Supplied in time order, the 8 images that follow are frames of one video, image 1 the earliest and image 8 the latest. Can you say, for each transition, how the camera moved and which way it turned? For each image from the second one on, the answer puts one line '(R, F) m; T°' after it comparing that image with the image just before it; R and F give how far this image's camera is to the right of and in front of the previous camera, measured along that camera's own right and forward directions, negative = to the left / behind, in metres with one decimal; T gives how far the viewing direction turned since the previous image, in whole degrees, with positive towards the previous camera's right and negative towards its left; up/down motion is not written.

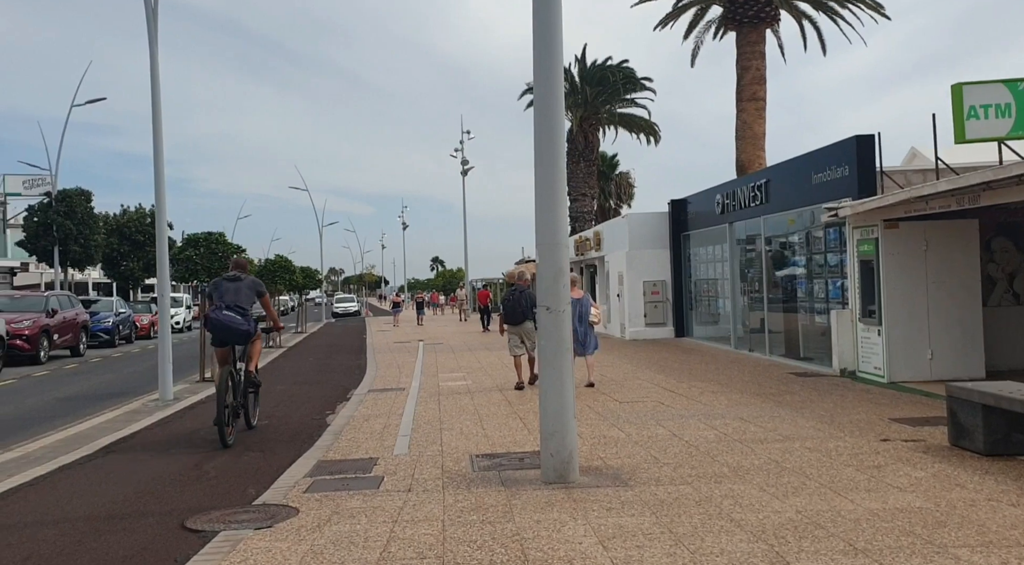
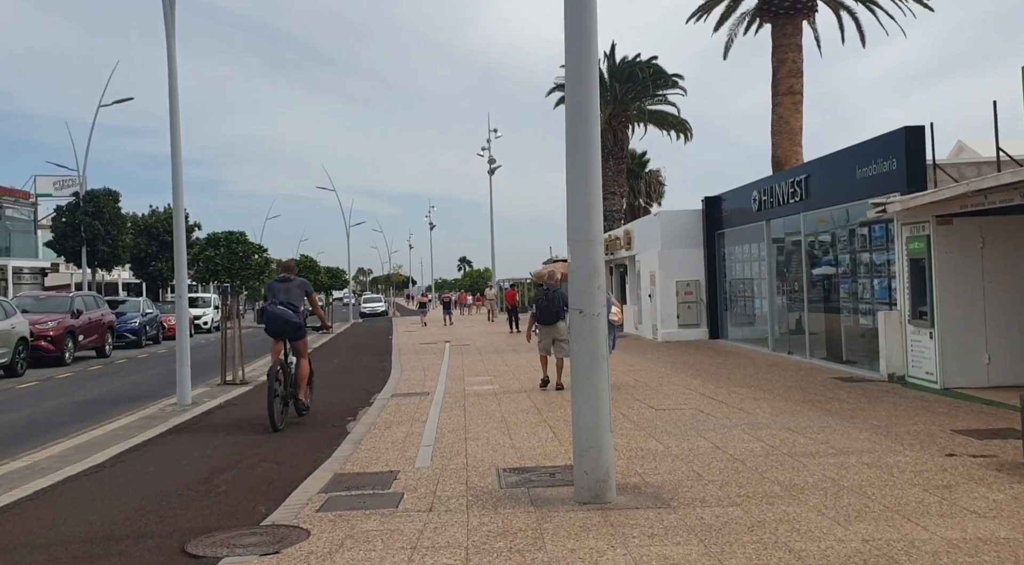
(0.0, +0.5) m; -2°
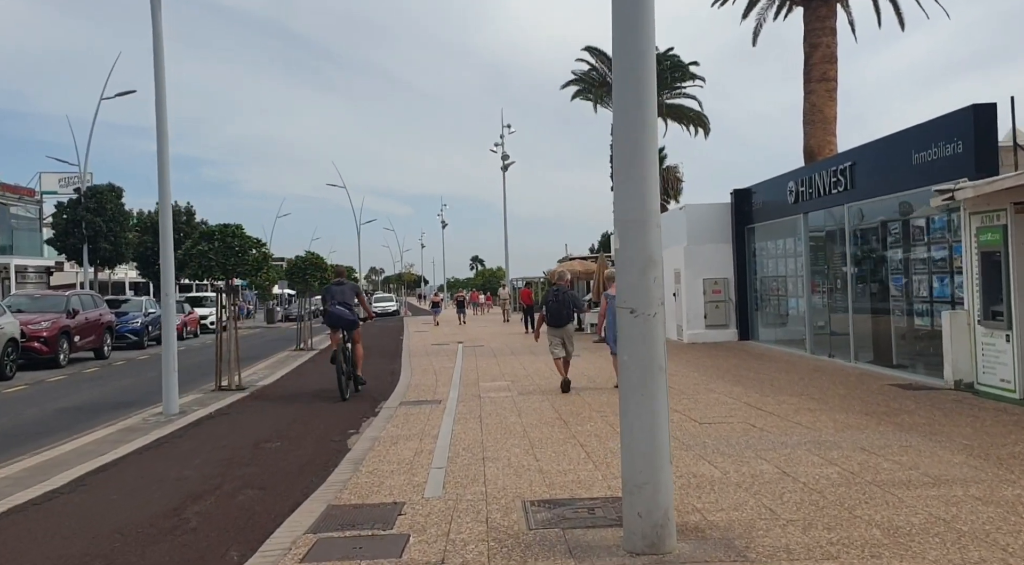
(-0.1, +1.1) m; -1°
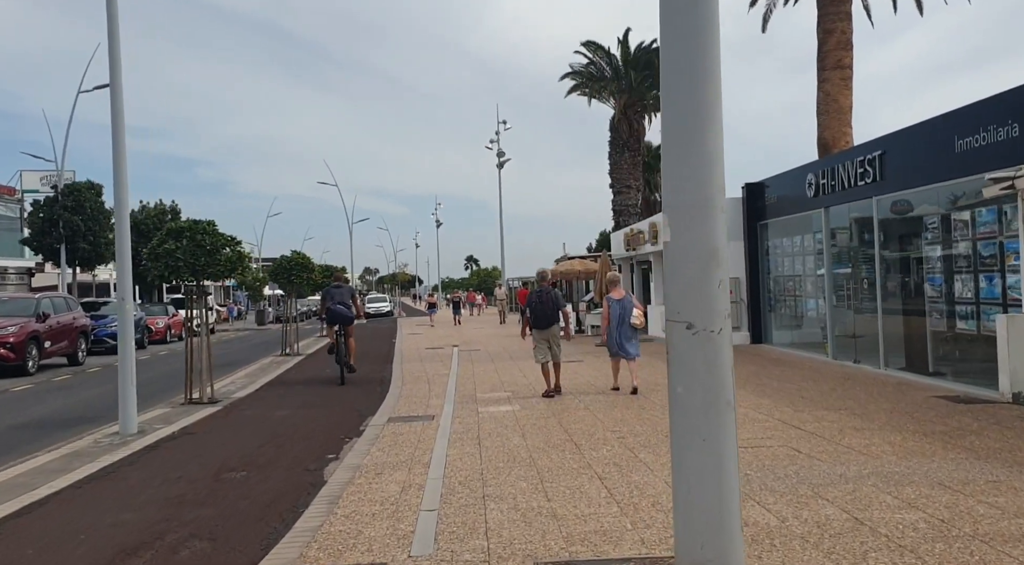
(-0.1, +1.1) m; 0°
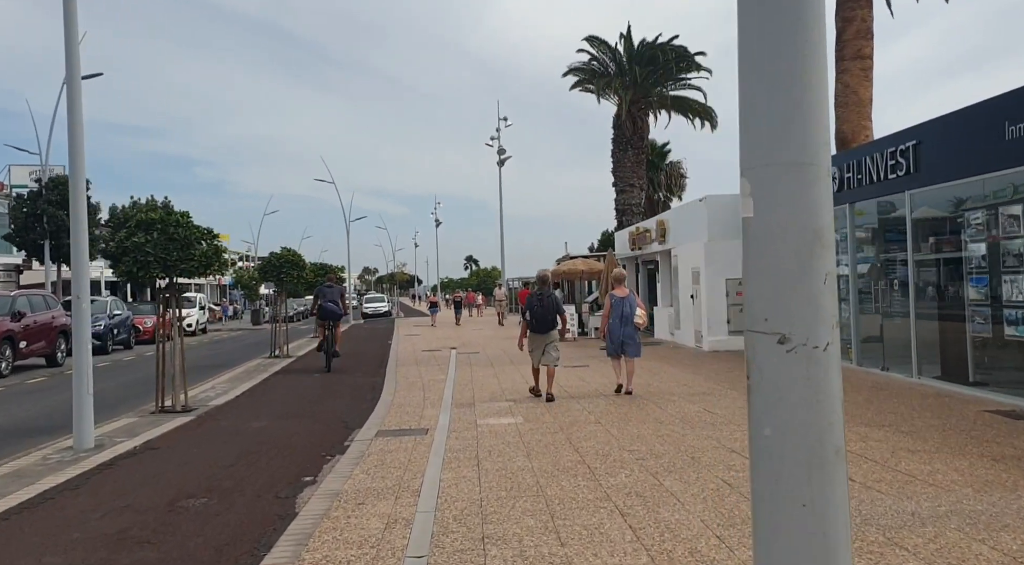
(0.0, +0.9) m; 0°
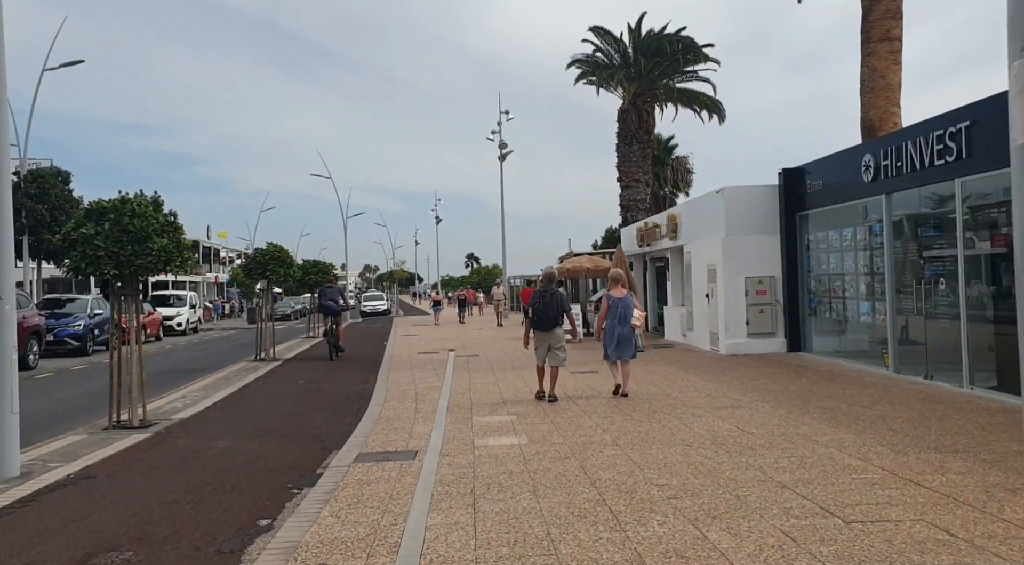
(0.0, +1.2) m; 0°
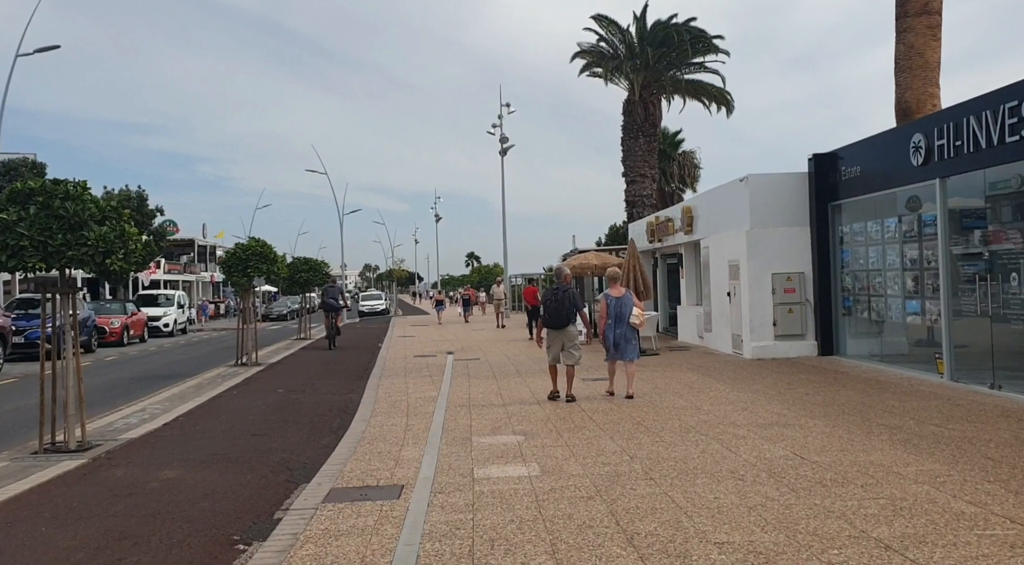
(-0.1, +1.4) m; 0°
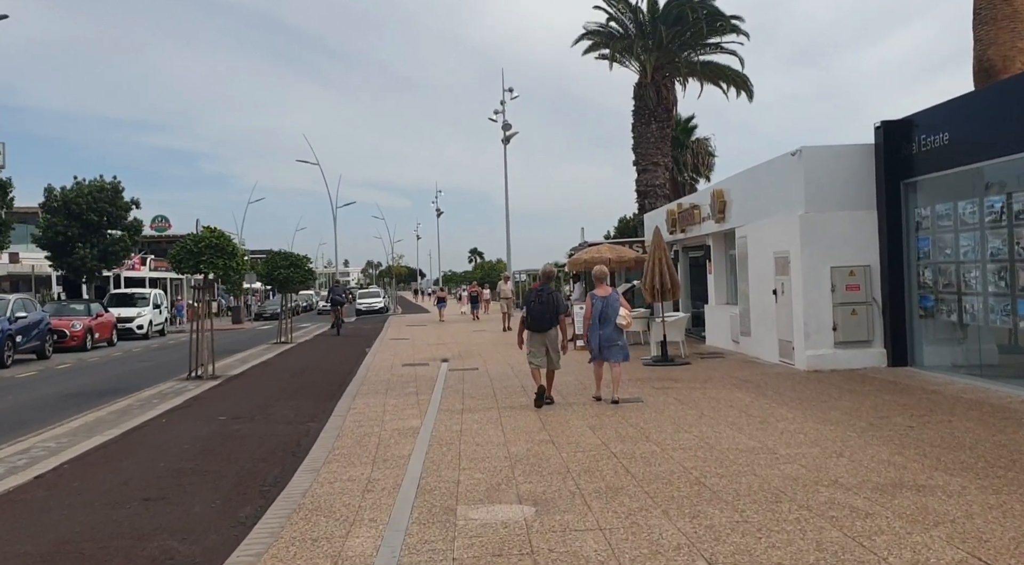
(0.0, +2.5) m; 0°
